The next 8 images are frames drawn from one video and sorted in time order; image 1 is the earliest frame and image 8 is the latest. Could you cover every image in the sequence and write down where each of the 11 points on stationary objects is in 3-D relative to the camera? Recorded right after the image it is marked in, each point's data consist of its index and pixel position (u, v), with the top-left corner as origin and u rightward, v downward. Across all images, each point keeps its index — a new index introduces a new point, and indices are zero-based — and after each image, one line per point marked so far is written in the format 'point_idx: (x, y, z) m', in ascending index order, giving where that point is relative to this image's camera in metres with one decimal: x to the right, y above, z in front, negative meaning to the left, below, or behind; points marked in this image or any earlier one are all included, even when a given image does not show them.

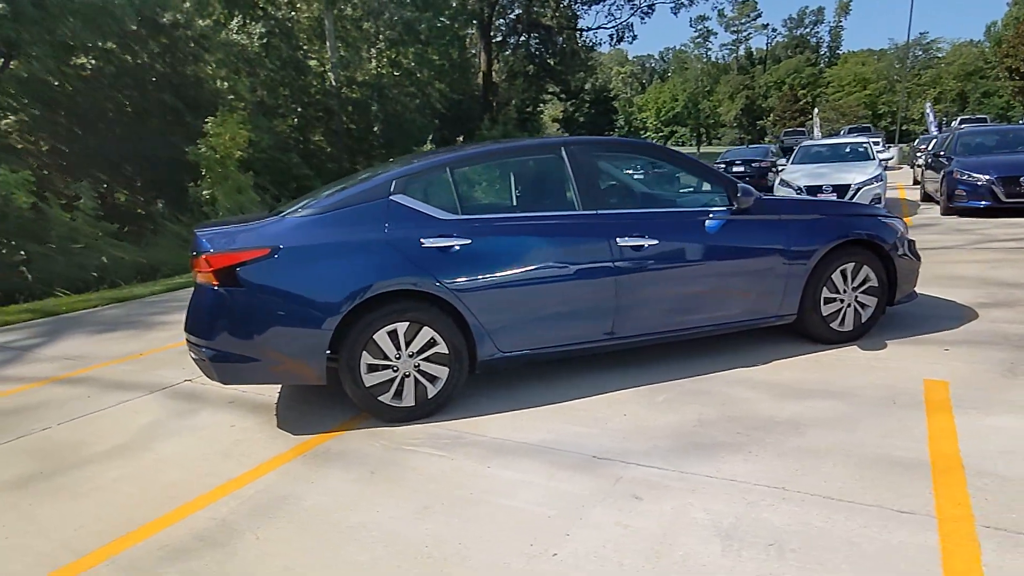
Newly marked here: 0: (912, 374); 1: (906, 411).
0: (+2.9, -0.6, +4.9) m
1: (+2.5, -0.8, +4.3) m
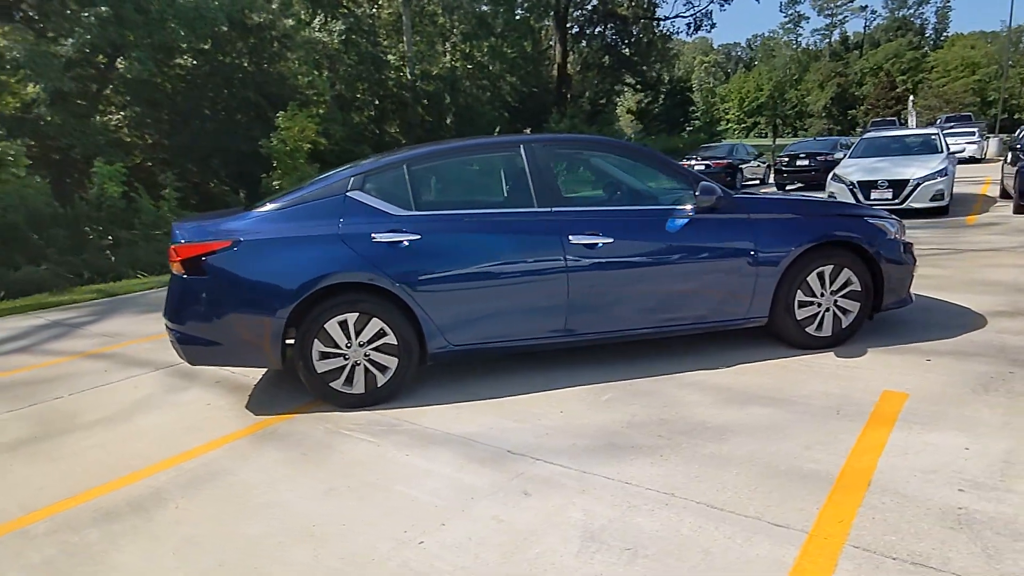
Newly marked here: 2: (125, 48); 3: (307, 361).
0: (+2.5, -0.7, +4.6) m
1: (+2.0, -0.8, +4.1) m
2: (-11.4, +7.2, +20.2) m
3: (-1.5, -0.5, +4.8) m
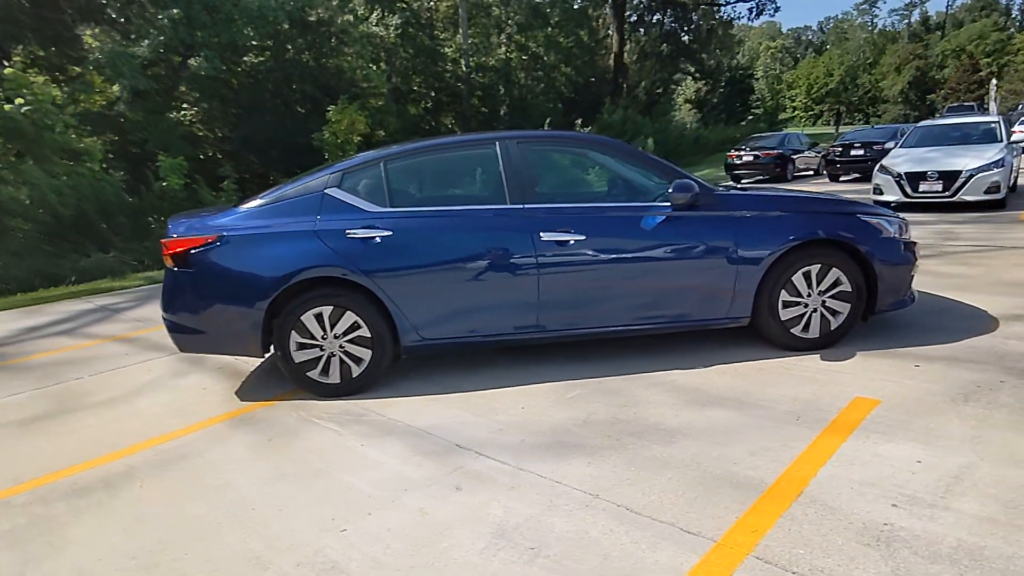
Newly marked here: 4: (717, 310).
0: (+2.2, -0.7, +4.4) m
1: (+1.7, -0.8, +3.9) m
2: (-9.9, +7.6, +21.2) m
3: (-1.7, -0.5, +5.0) m
4: (+1.6, -0.2, +5.1) m
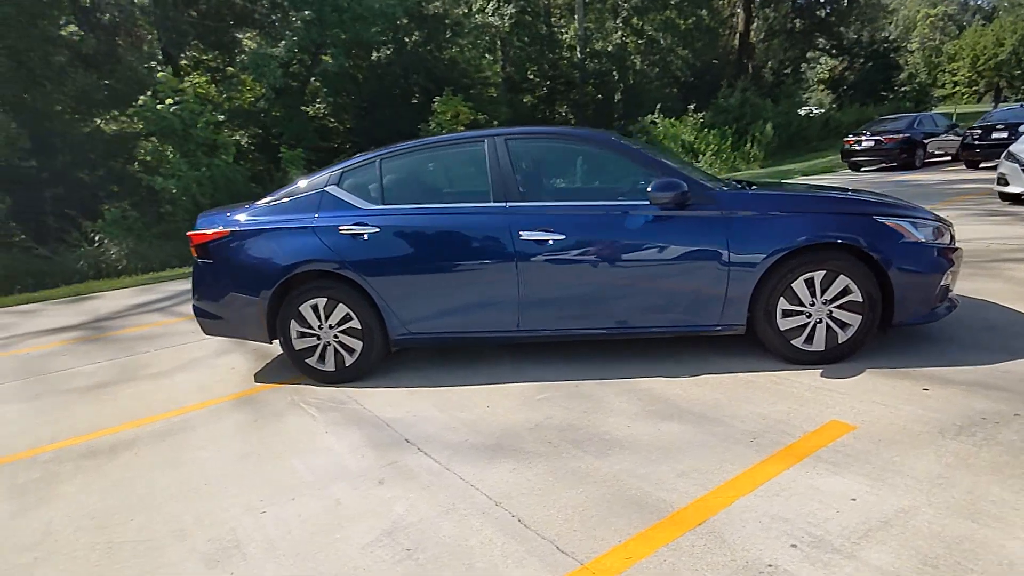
0: (+1.9, -0.8, +4.0) m
1: (+1.3, -0.9, +3.7) m
2: (-6.4, +8.2, +22.7) m
3: (-1.8, -0.4, +5.4) m
4: (+1.4, -0.2, +4.8) m
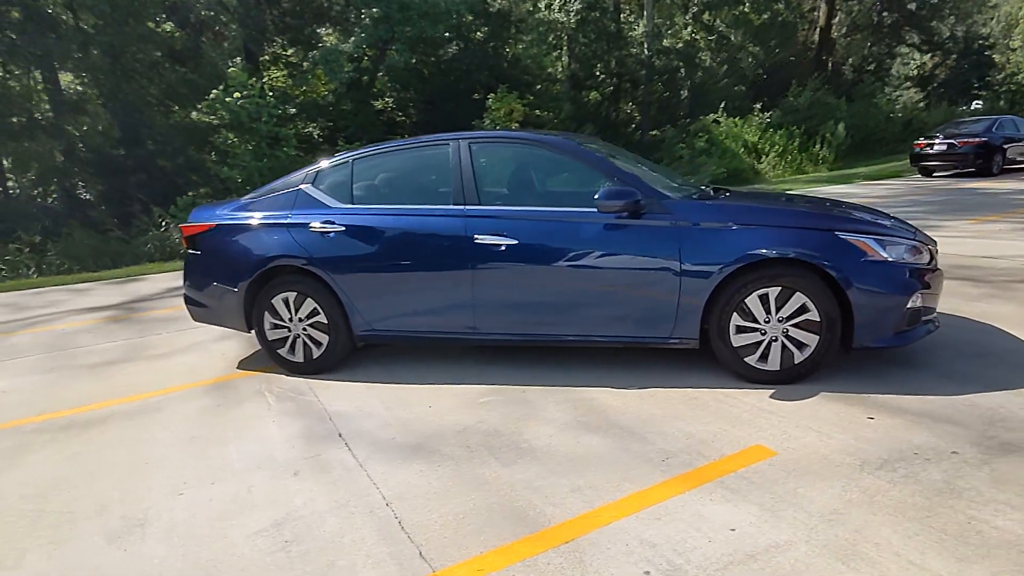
0: (+1.4, -0.9, +3.8) m
1: (+0.8, -1.0, +3.5) m
2: (-4.3, +8.5, +23.2) m
3: (-2.1, -0.4, +5.6) m
4: (+1.0, -0.3, +4.7) m
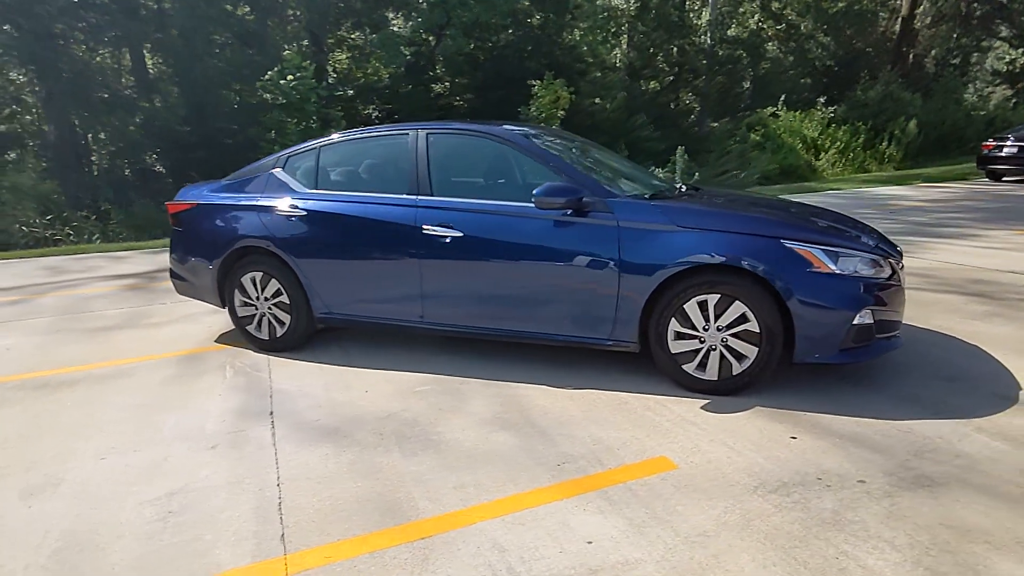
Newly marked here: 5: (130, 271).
0: (+0.9, -0.9, +3.7) m
1: (+0.2, -1.0, +3.5) m
2: (-2.3, +9.1, +23.4) m
3: (-2.4, -0.2, +5.8) m
4: (+0.6, -0.3, +4.6) m
5: (-5.7, +0.3, +9.9) m
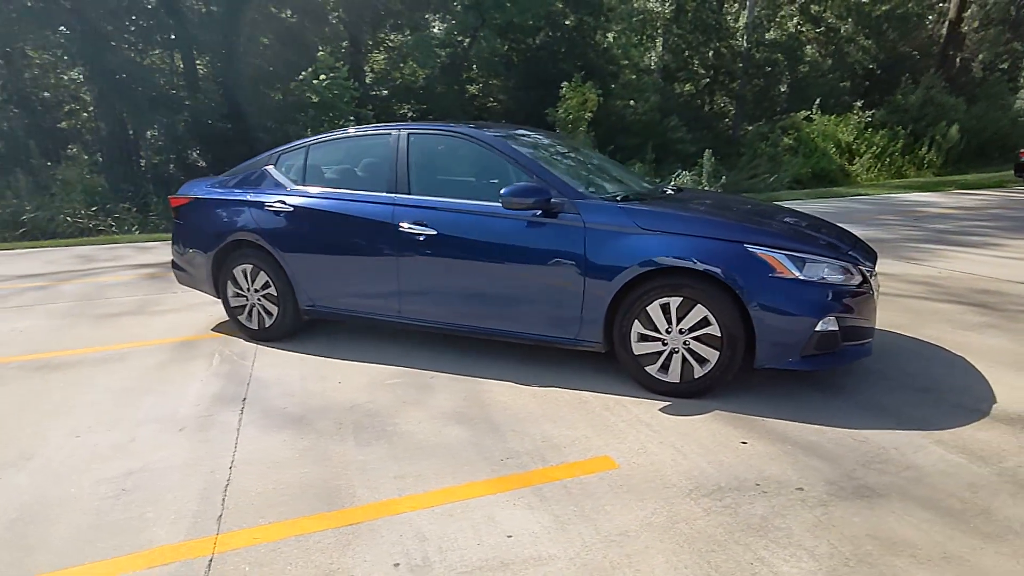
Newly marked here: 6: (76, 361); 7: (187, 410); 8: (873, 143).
0: (+0.6, -0.9, +3.7) m
1: (-0.1, -1.0, +3.5) m
2: (-1.2, +9.1, +23.5) m
3: (-2.6, -0.1, +6.0) m
4: (+0.4, -0.3, +4.6) m
5: (-5.5, +0.4, +10.3) m
6: (-3.7, -0.6, +5.7) m
7: (-2.2, -0.8, +4.5) m
8: (+10.7, +4.3, +19.8) m
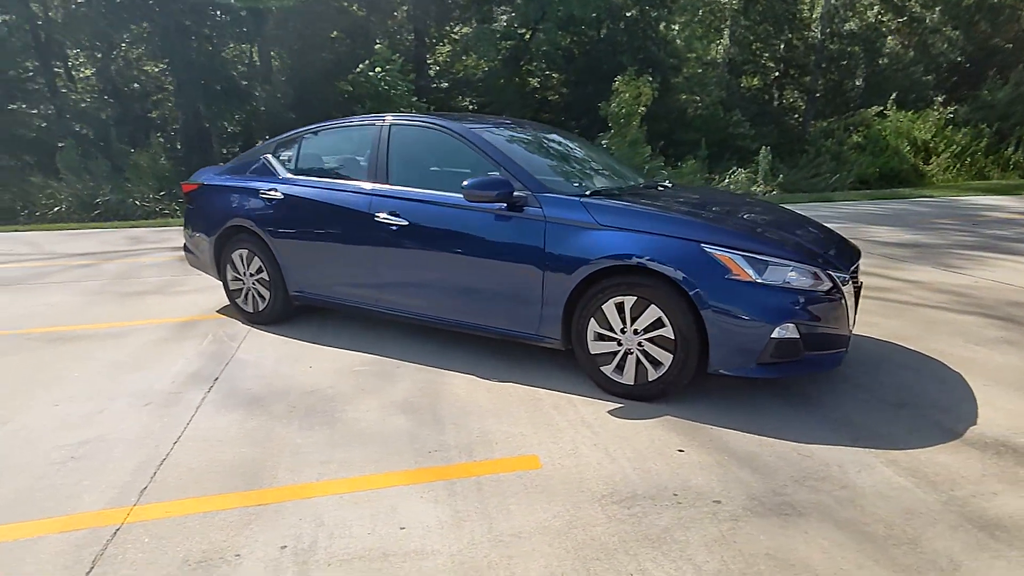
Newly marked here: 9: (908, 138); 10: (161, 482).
0: (+0.2, -0.9, +3.6) m
1: (-0.5, -0.9, +3.5) m
2: (+0.9, +9.4, +23.4) m
3: (-2.7, +0.1, +6.2) m
4: (+0.1, -0.2, +4.5) m
5: (-5.1, +0.7, +10.8) m
6: (-3.8, -0.4, +6.0) m
7: (-2.4, -0.7, +4.7) m
8: (+12.1, +4.0, +18.5) m
9: (+11.2, +4.2, +18.9) m
10: (-1.8, -1.0, +3.4) m
